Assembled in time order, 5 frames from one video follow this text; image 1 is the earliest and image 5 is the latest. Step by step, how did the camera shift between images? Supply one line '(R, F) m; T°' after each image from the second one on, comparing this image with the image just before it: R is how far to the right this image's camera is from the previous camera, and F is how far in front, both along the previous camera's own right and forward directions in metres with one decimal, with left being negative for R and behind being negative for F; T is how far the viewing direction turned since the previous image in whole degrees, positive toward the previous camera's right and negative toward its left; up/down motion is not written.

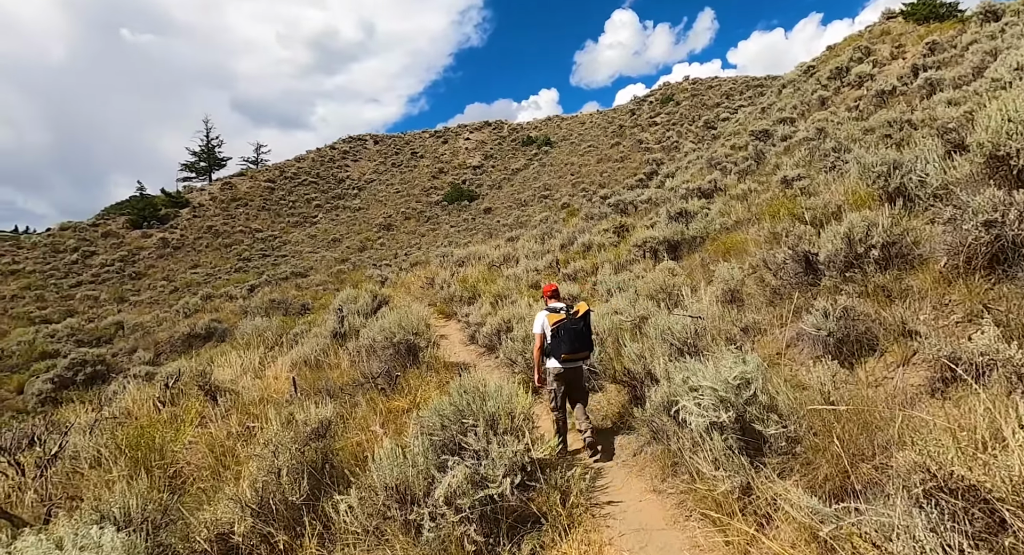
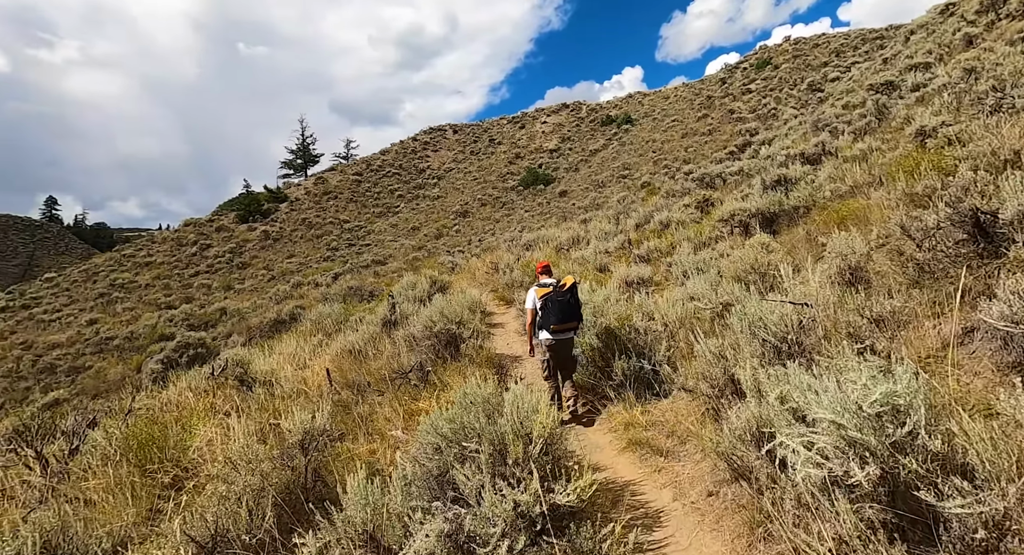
(+0.4, +1.3) m; -8°
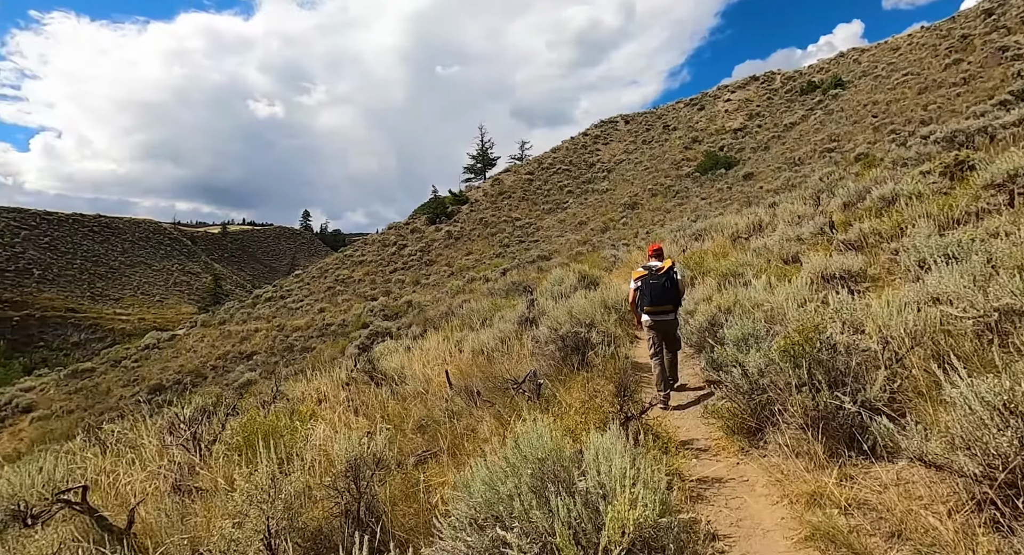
(+0.4, +1.5) m; -17°
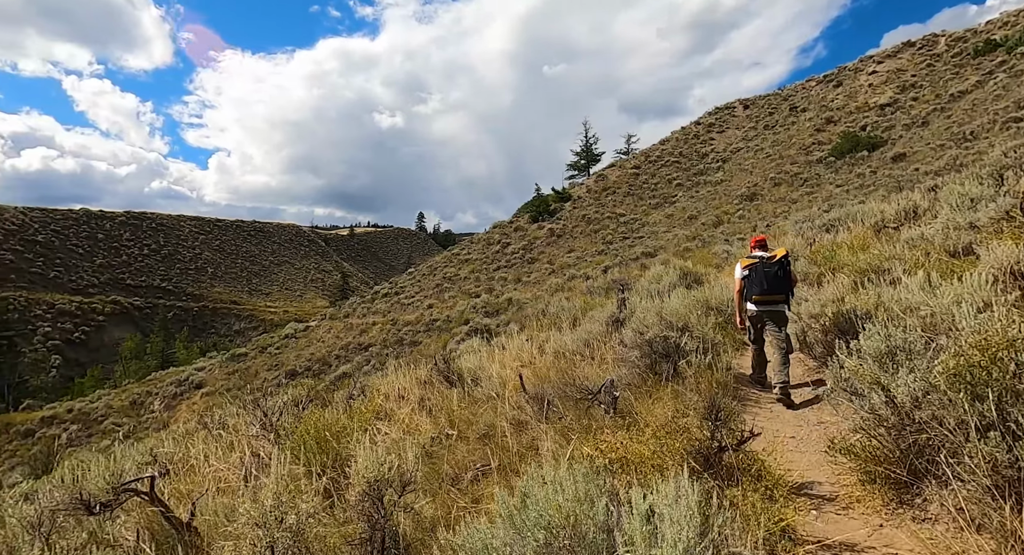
(+0.3, +0.8) m; -10°
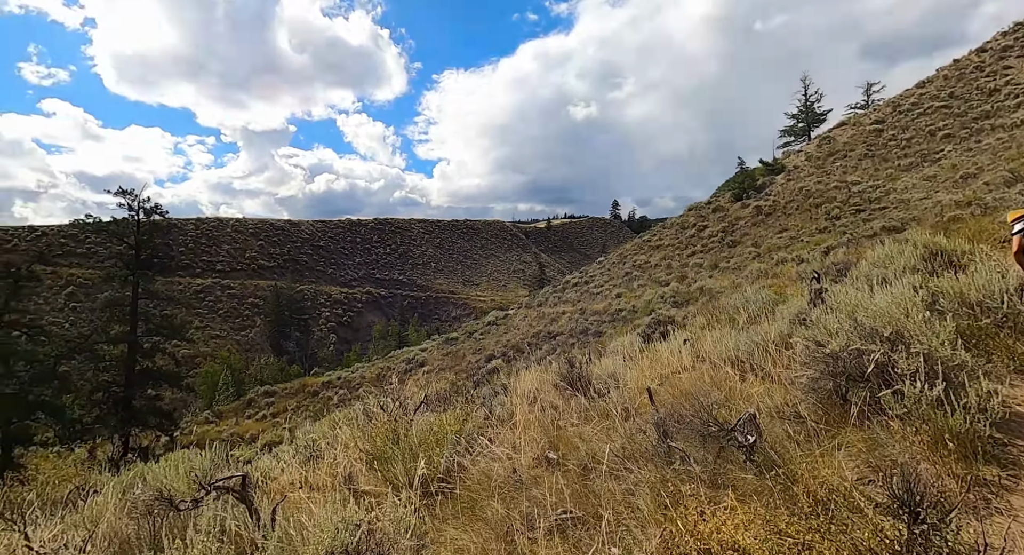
(+0.6, +1.5) m; -19°
